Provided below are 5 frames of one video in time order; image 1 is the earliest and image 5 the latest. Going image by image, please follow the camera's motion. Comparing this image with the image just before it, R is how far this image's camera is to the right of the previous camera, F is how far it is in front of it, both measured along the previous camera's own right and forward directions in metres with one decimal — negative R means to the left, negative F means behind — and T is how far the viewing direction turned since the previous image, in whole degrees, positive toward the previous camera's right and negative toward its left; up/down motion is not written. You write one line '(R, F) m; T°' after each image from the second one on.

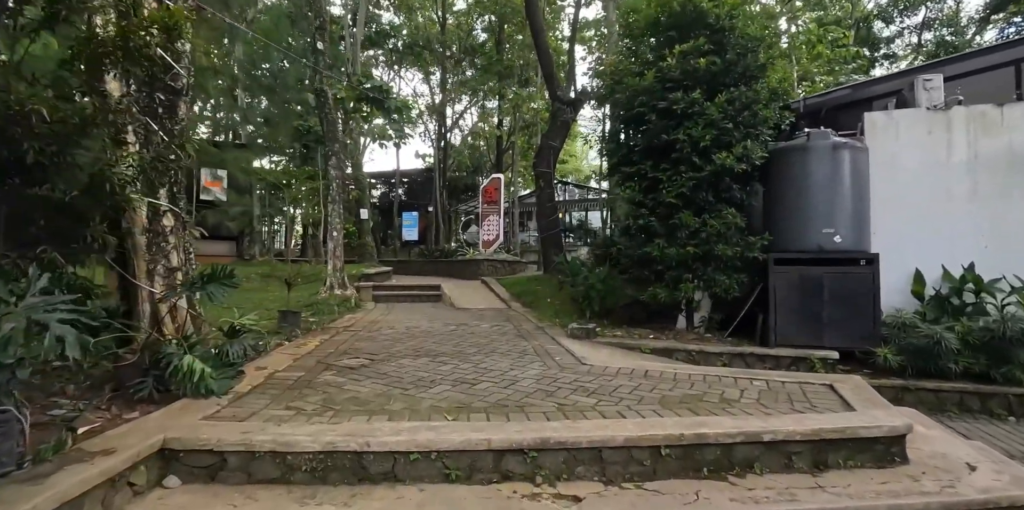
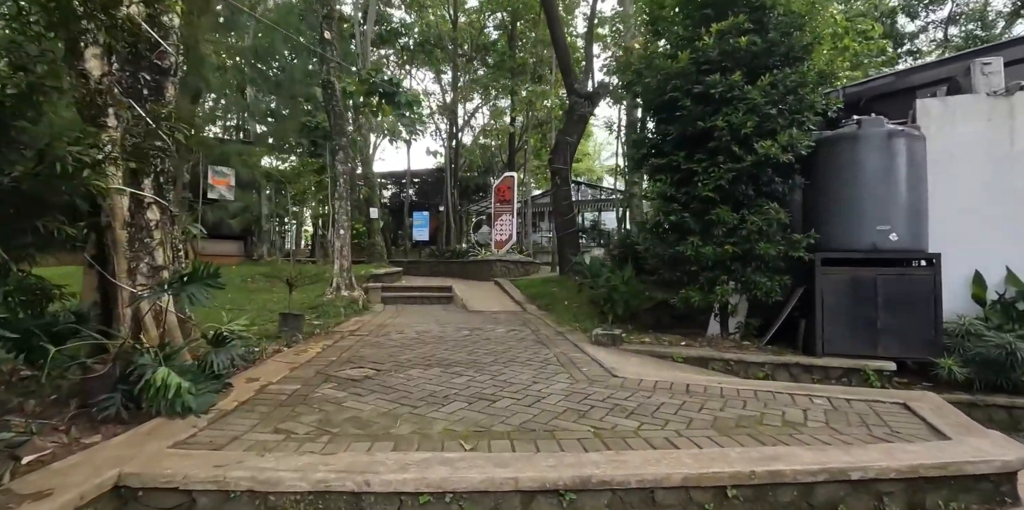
(-0.1, +0.4) m; -1°
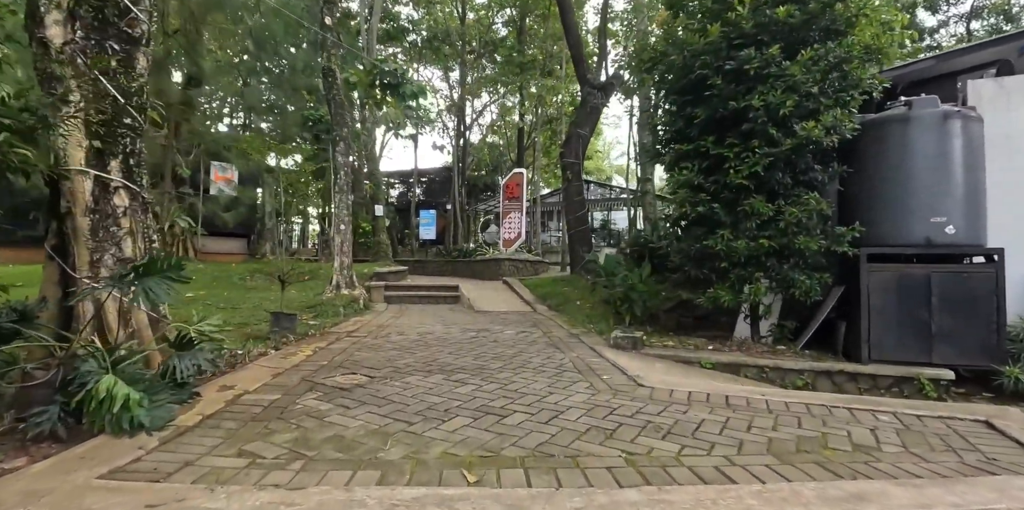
(0.0, +0.4) m; -1°
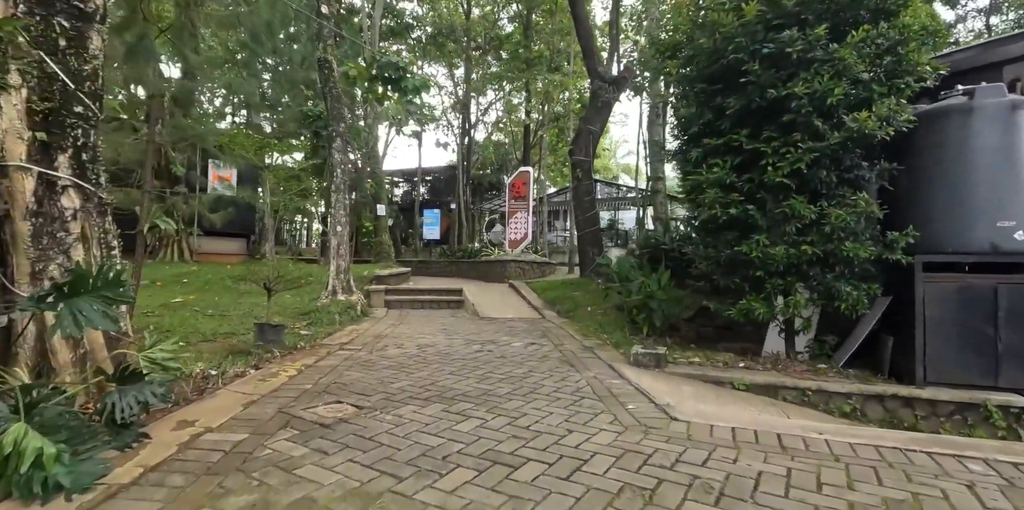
(0.0, +0.5) m; -1°
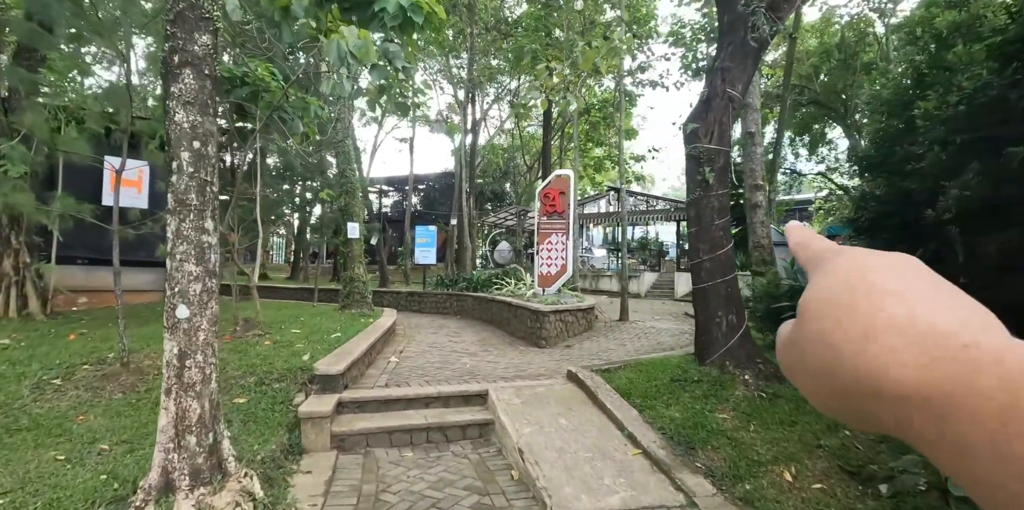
(-0.7, +4.3) m; +1°
